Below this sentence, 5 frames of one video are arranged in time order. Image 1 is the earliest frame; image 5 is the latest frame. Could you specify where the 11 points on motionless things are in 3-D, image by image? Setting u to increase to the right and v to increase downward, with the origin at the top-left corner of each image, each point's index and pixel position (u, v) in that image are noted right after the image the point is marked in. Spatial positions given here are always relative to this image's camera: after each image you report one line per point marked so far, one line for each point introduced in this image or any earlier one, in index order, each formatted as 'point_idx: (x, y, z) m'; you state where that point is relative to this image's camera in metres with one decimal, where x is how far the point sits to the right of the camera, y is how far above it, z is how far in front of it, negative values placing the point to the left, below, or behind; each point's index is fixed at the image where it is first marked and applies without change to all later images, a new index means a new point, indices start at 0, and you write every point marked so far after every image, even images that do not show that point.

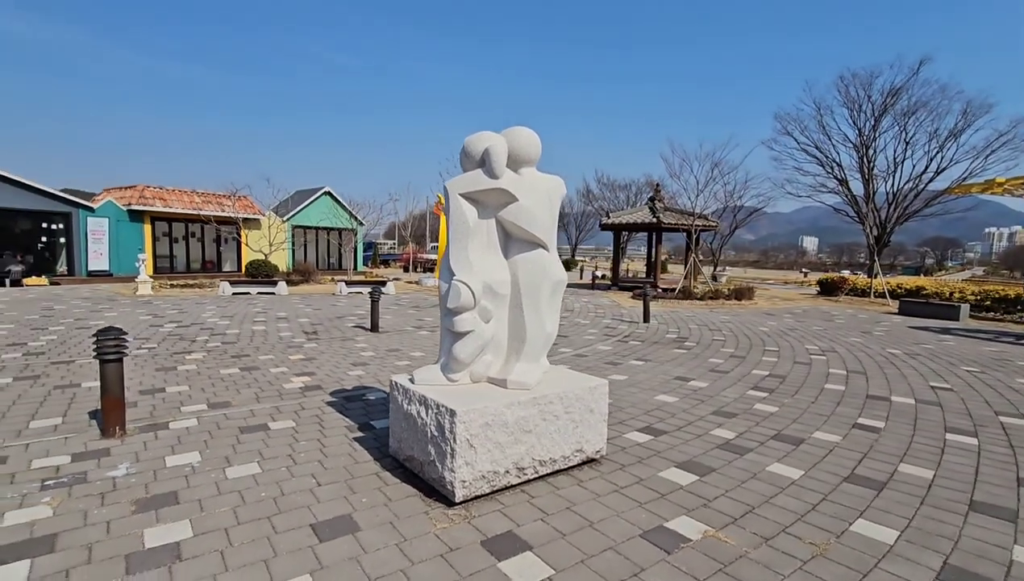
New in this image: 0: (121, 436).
0: (-3.5, -1.3, +4.6) m
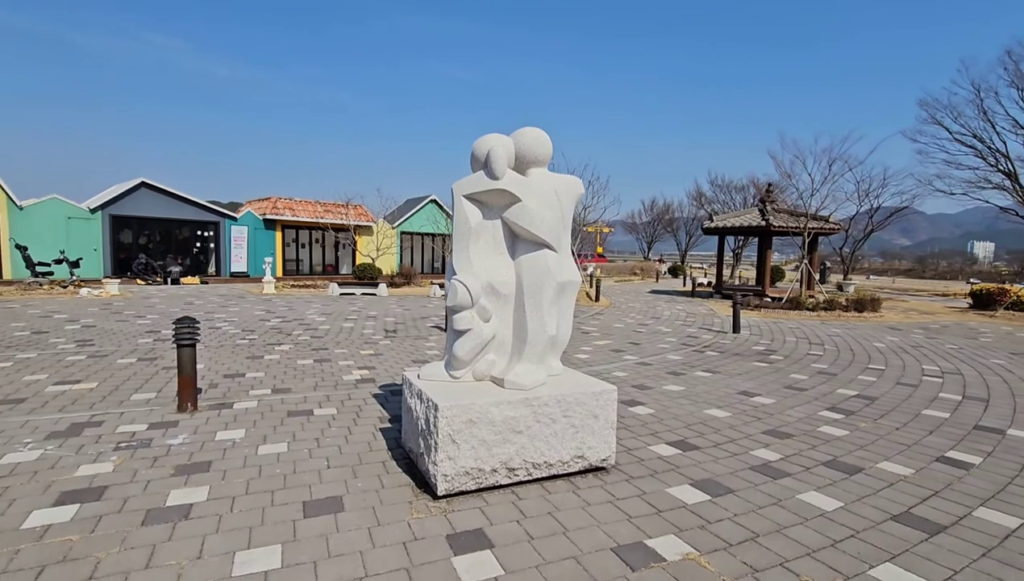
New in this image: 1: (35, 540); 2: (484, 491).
0: (-3.4, -1.3, +5.3) m
1: (-2.8, -1.4, +2.9) m
2: (-0.2, -1.4, +3.7) m
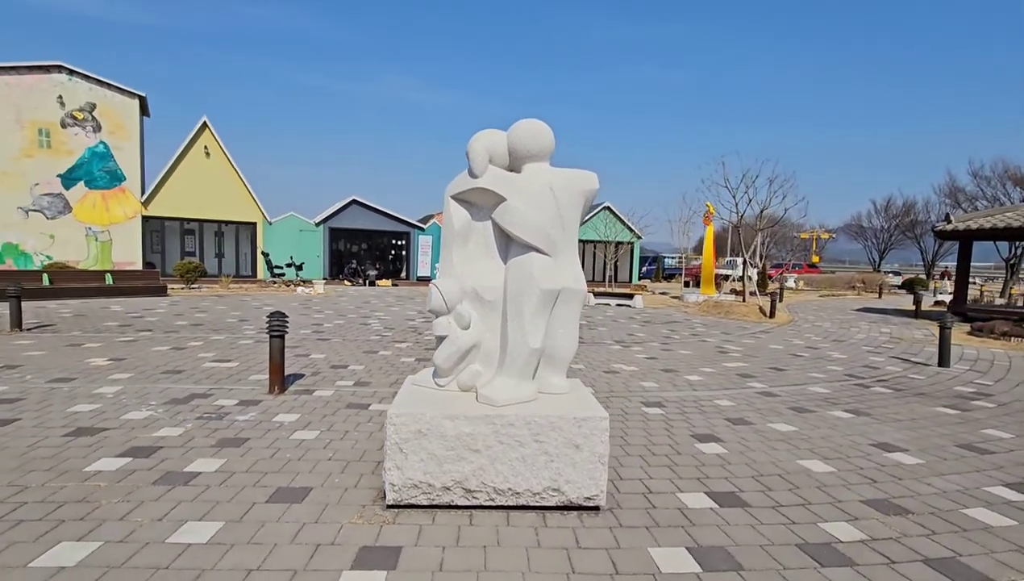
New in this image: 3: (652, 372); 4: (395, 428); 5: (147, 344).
0: (-2.8, -1.2, +6.1) m
1: (-3.2, -1.4, +3.7) m
2: (-0.5, -1.5, +3.4) m
3: (+2.3, -1.4, +8.5) m
4: (-0.8, -0.9, +3.4) m
5: (-6.5, -0.9, +9.0) m
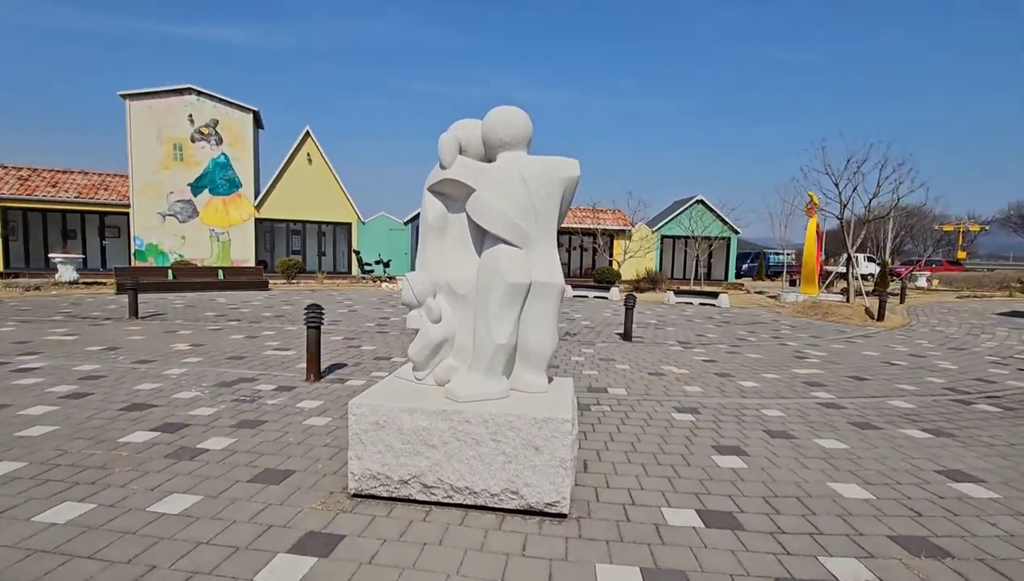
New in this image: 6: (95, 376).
0: (-2.6, -1.2, +6.5) m
1: (-3.3, -1.3, +4.2) m
2: (-0.8, -1.4, +3.5) m
3: (+3.0, -1.3, +7.9) m
4: (-1.1, -0.9, +3.4) m
5: (-5.6, -0.8, +10.0) m
6: (-5.3, -1.1, +6.4) m
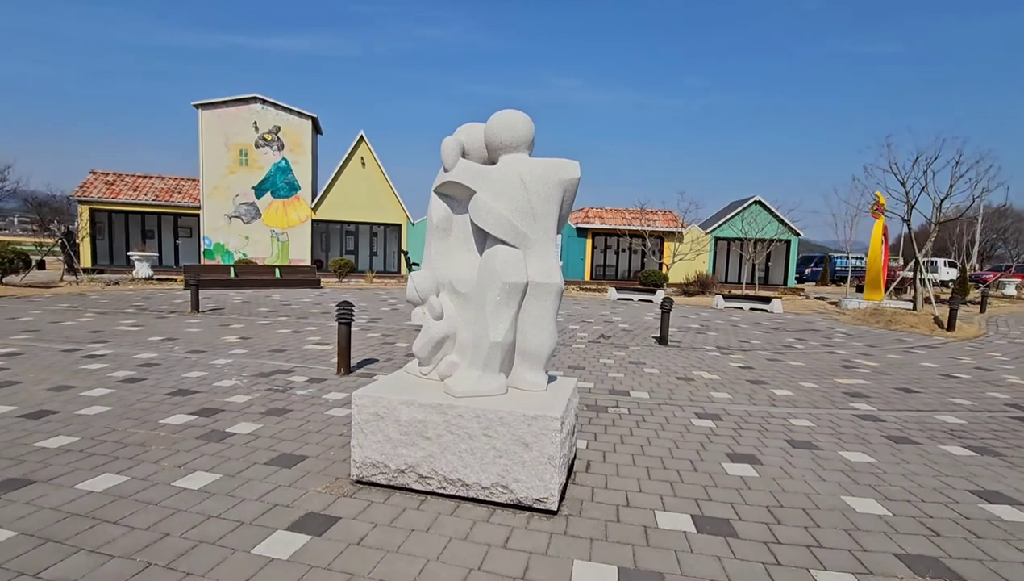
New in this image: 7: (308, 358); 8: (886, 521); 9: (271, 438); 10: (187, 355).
0: (-2.3, -1.1, +6.8) m
1: (-3.3, -1.3, +4.6) m
2: (-0.8, -1.4, +3.6) m
3: (+3.3, -1.4, +7.6) m
4: (-1.1, -0.8, +3.6) m
5: (-4.9, -0.8, +10.7) m
6: (-5.0, -1.0, +7.0) m
7: (-3.1, -1.0, +7.8) m
8: (+2.7, -1.6, +3.6) m
9: (-2.2, -1.3, +4.6) m
10: (-4.8, -1.0, +7.5) m
